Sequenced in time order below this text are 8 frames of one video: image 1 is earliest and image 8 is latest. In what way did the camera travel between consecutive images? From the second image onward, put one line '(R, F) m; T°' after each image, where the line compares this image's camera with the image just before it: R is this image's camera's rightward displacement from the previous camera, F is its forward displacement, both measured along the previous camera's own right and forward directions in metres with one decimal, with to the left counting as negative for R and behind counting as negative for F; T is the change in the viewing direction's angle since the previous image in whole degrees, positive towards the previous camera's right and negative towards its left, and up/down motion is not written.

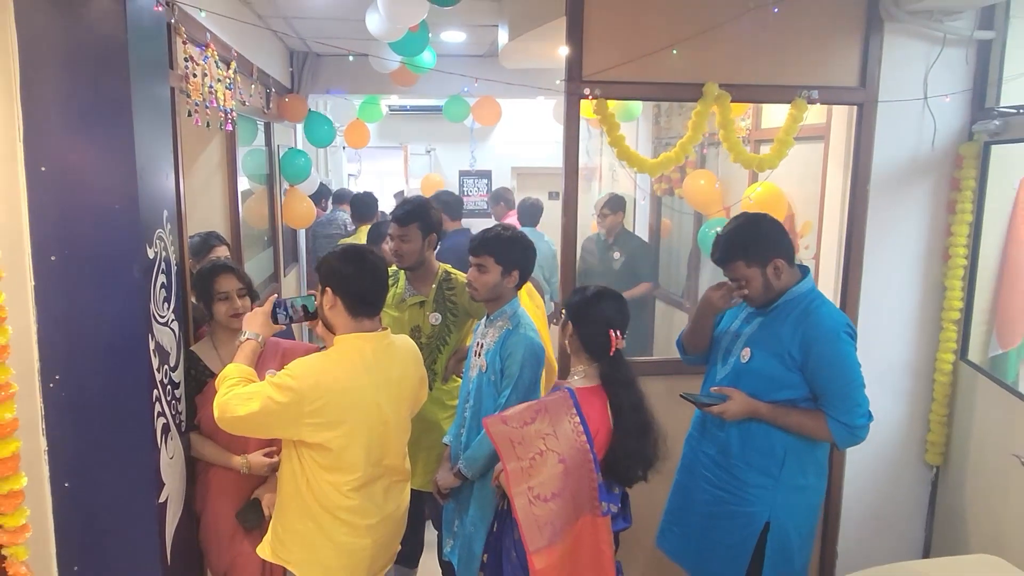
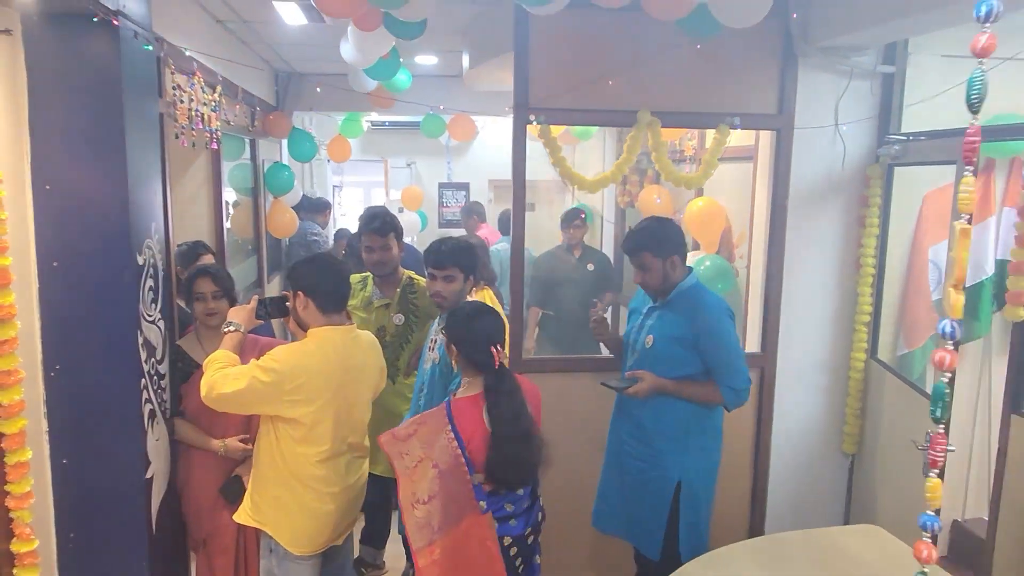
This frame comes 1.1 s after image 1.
(+0.1, -0.3) m; 0°
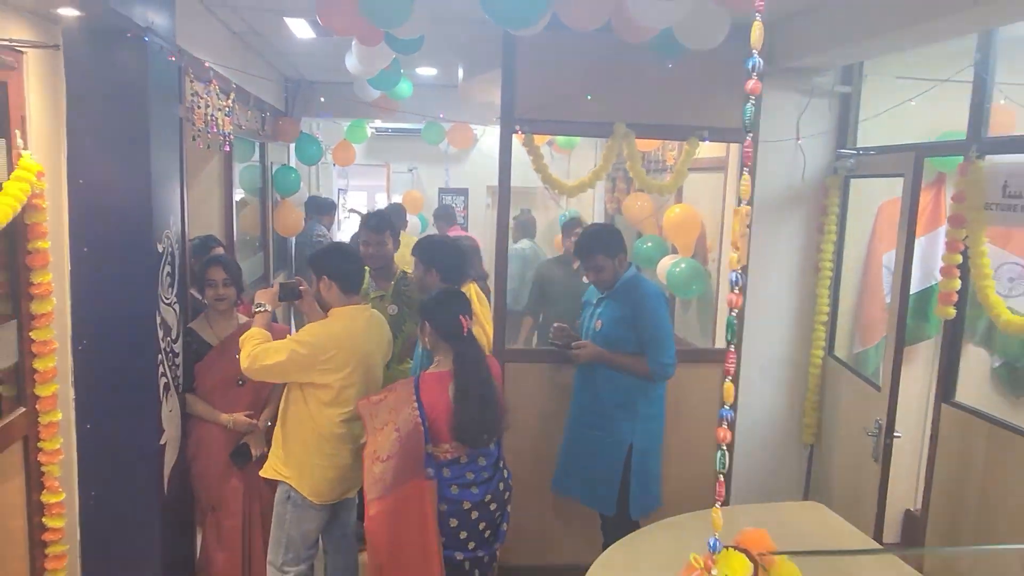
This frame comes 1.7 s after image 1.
(+0.1, -0.2) m; 0°
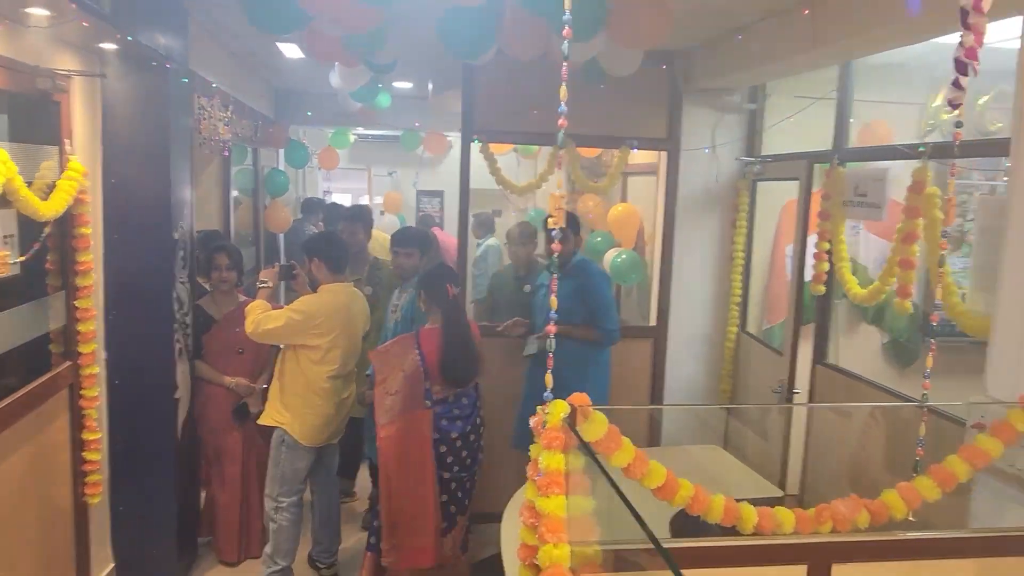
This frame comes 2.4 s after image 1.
(+0.1, -0.5) m; +1°
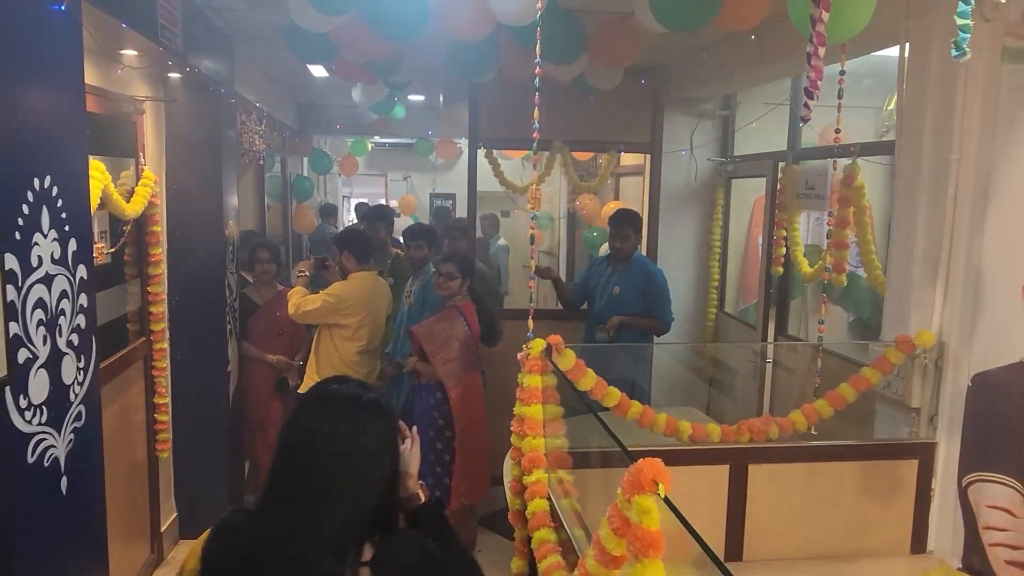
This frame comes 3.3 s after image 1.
(+0.1, -0.5) m; -1°
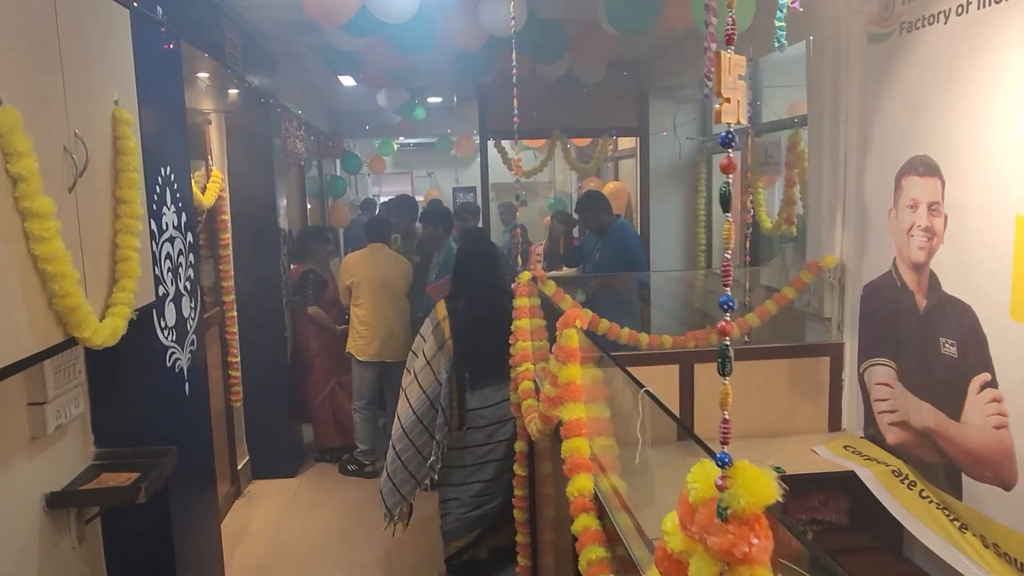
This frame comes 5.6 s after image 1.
(+0.1, -0.6) m; -2°
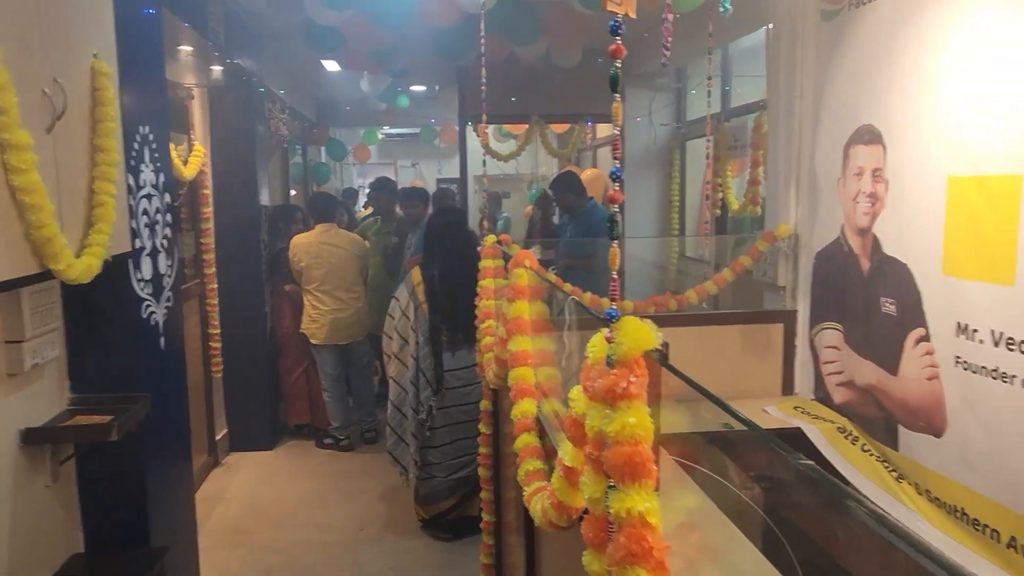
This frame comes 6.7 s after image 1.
(+0.1, -0.1) m; +1°
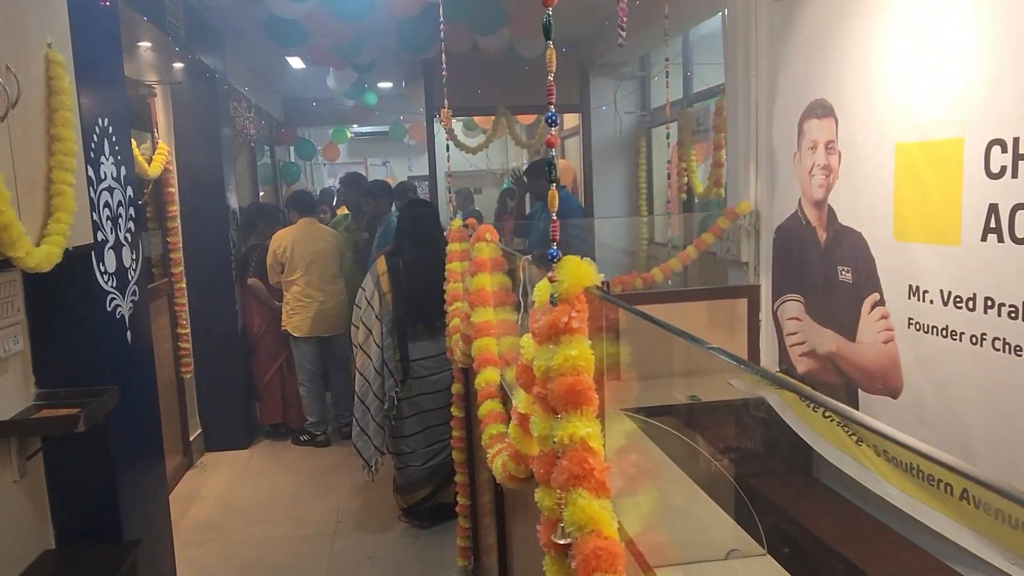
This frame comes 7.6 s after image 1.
(0.0, 0.0) m; +2°
